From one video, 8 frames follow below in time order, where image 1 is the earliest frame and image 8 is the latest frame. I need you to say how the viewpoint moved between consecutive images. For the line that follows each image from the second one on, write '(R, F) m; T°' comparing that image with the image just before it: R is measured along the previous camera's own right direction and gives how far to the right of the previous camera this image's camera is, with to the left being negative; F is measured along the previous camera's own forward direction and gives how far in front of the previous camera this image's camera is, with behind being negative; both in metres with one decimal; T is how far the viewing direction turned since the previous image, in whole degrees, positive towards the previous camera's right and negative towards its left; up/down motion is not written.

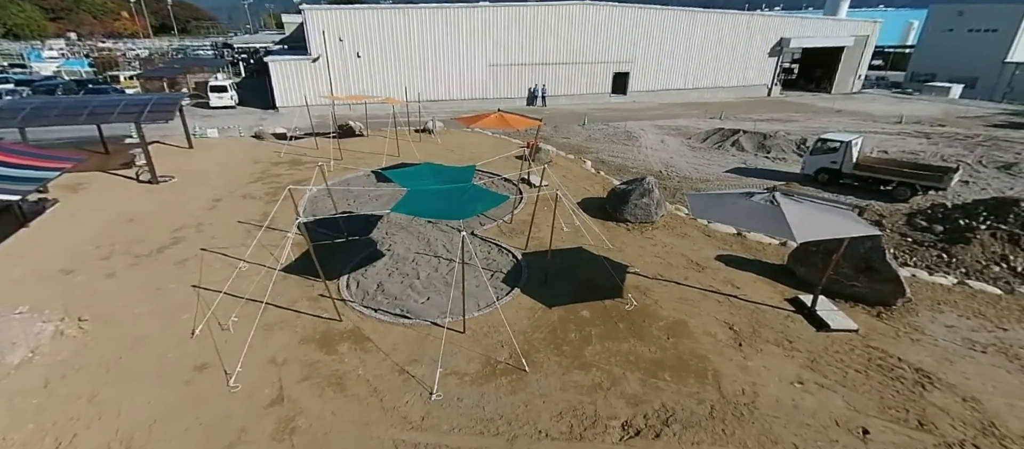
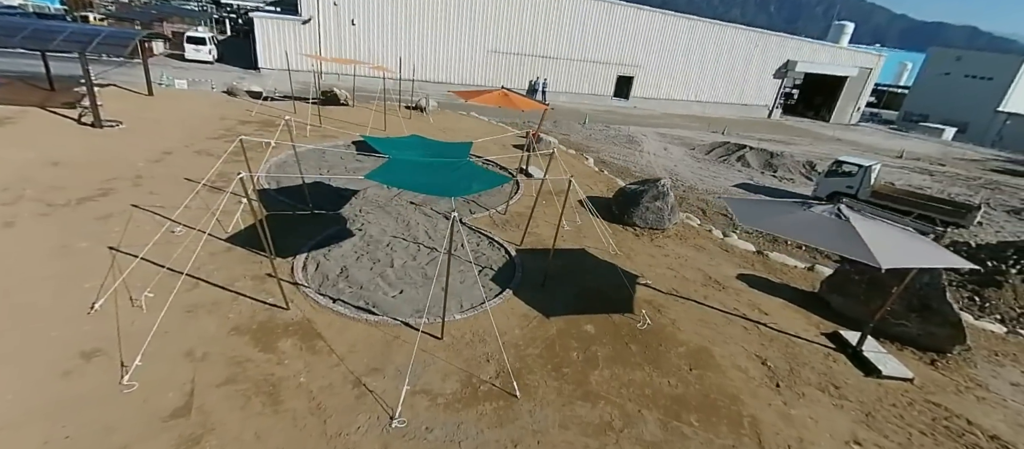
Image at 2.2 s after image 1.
(-0.3, +1.5) m; +2°
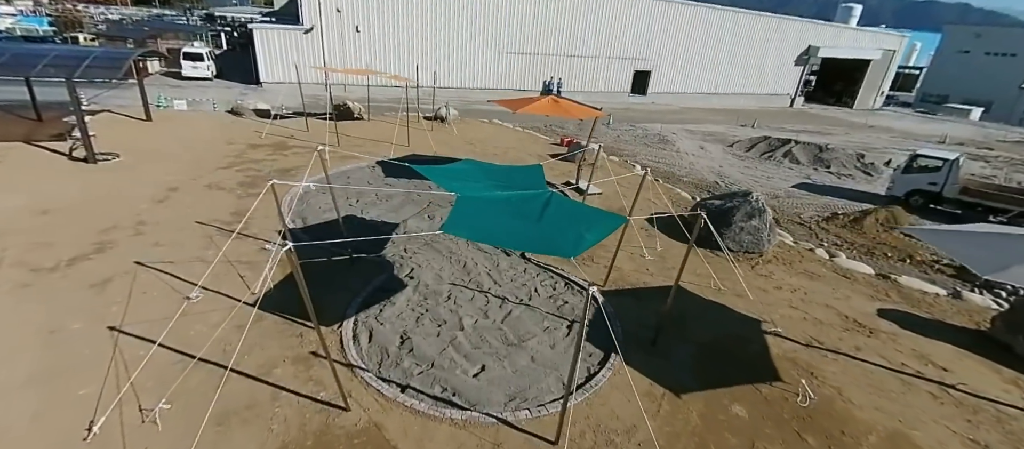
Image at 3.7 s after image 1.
(-1.5, +1.6) m; 0°
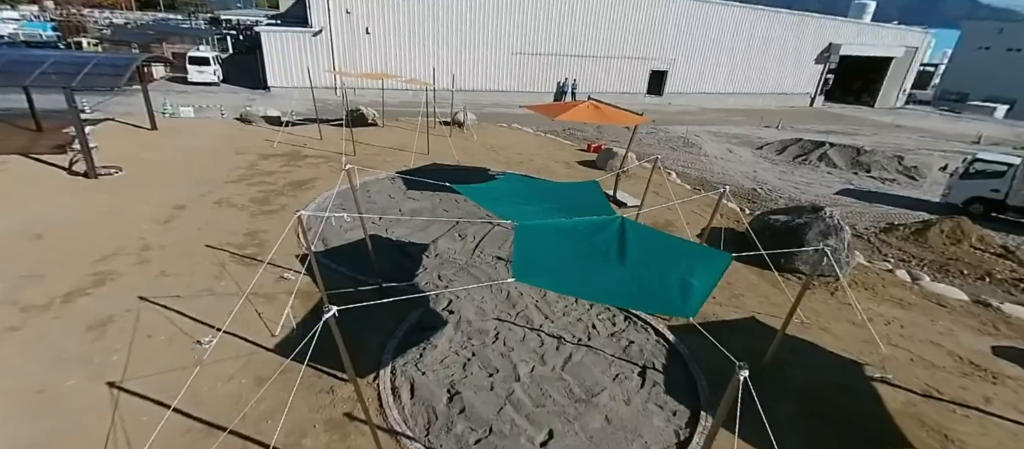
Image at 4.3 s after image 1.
(-0.8, +0.9) m; -1°
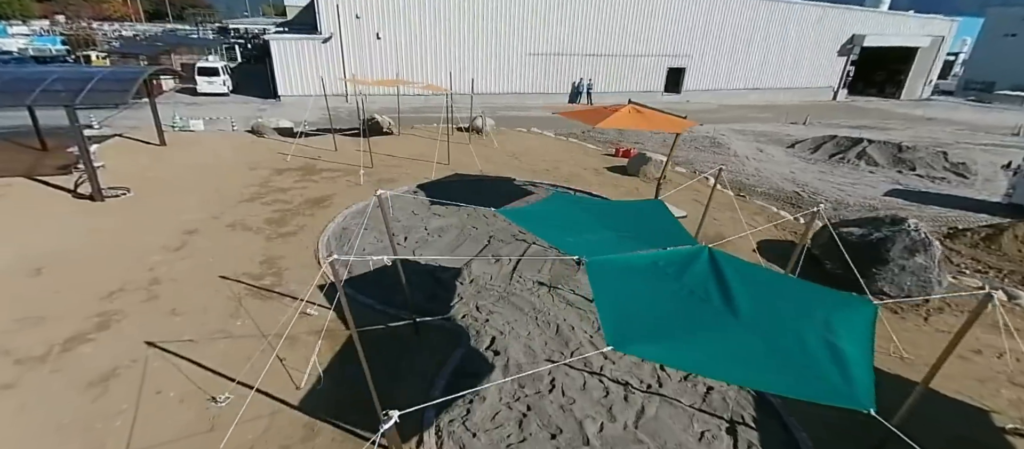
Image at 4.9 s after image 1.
(-0.6, +0.8) m; -1°
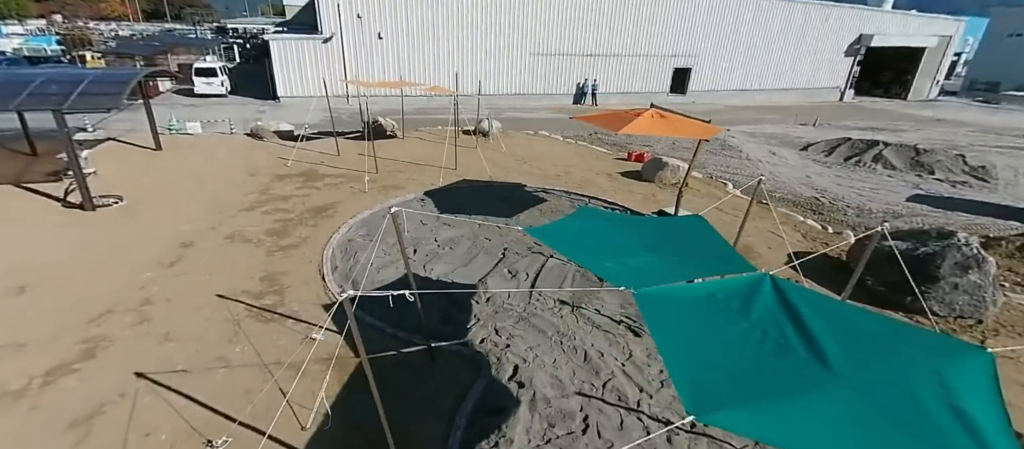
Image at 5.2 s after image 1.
(-0.4, +0.5) m; 0°
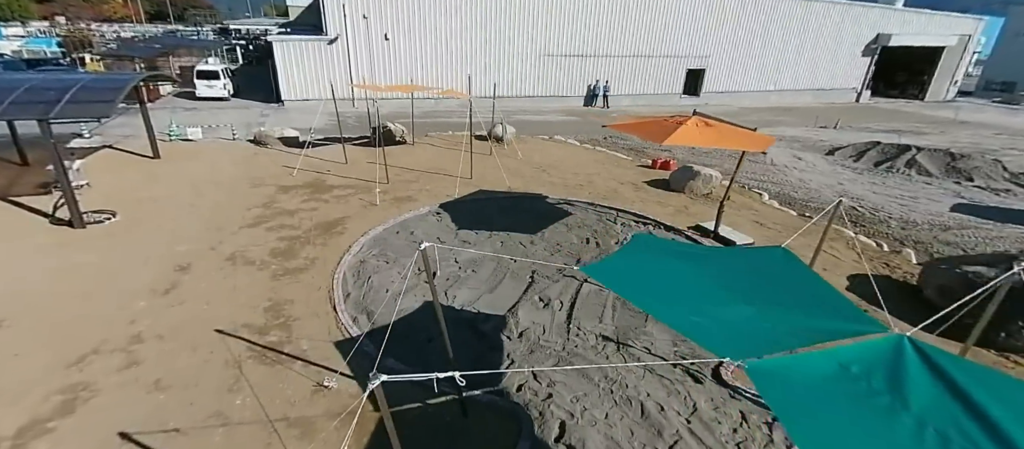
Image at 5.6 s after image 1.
(-0.5, +0.8) m; 0°
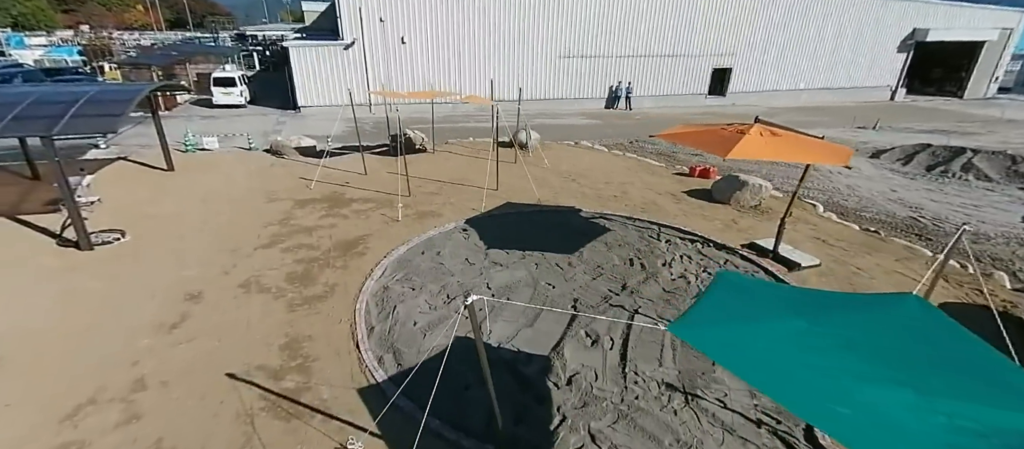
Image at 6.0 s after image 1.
(-0.5, +0.8) m; -2°
